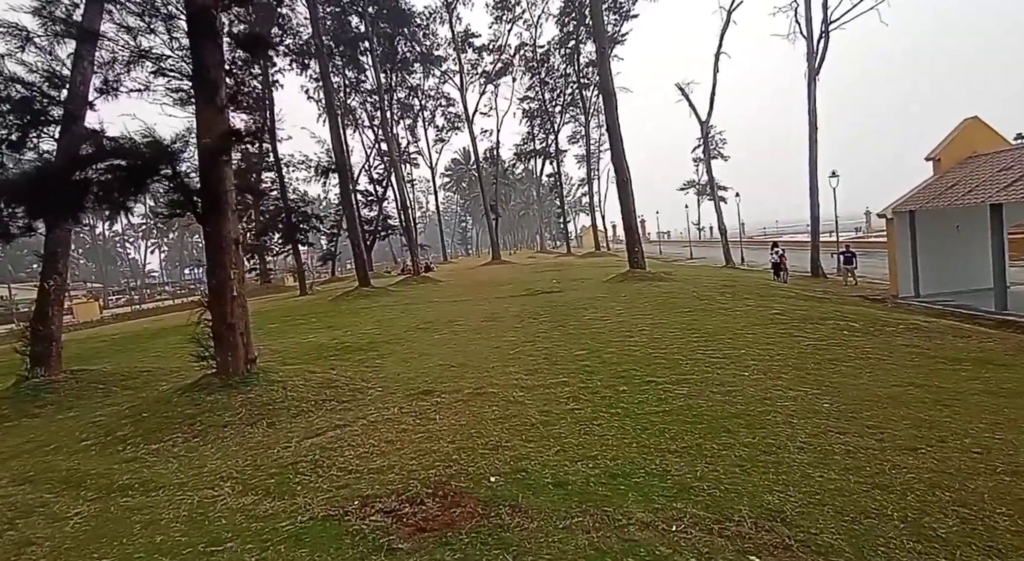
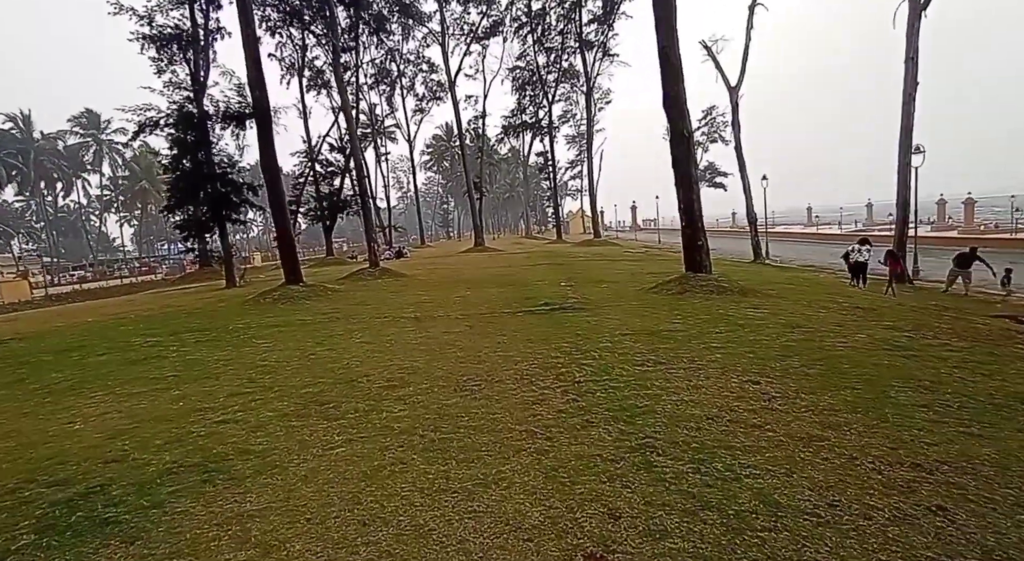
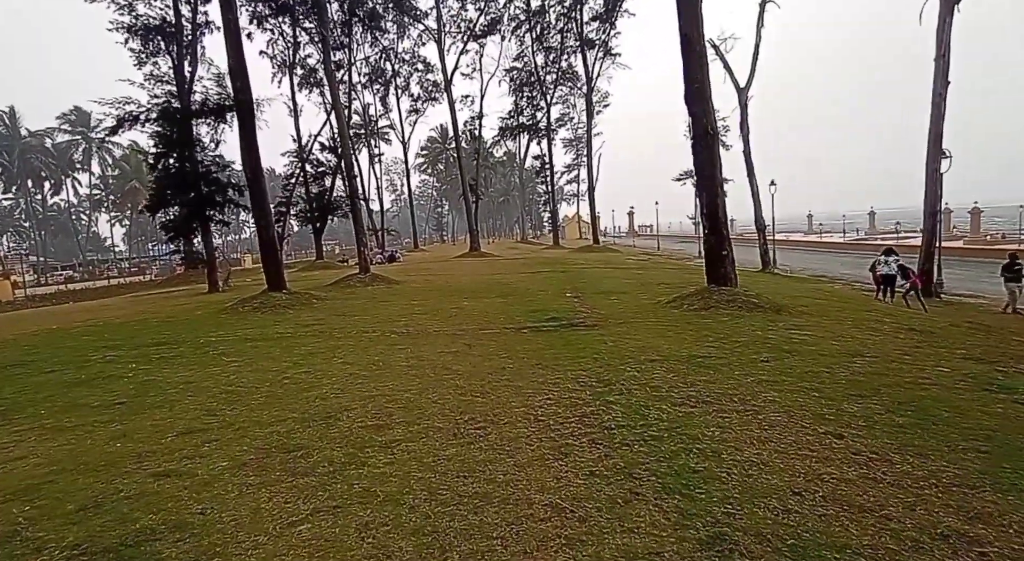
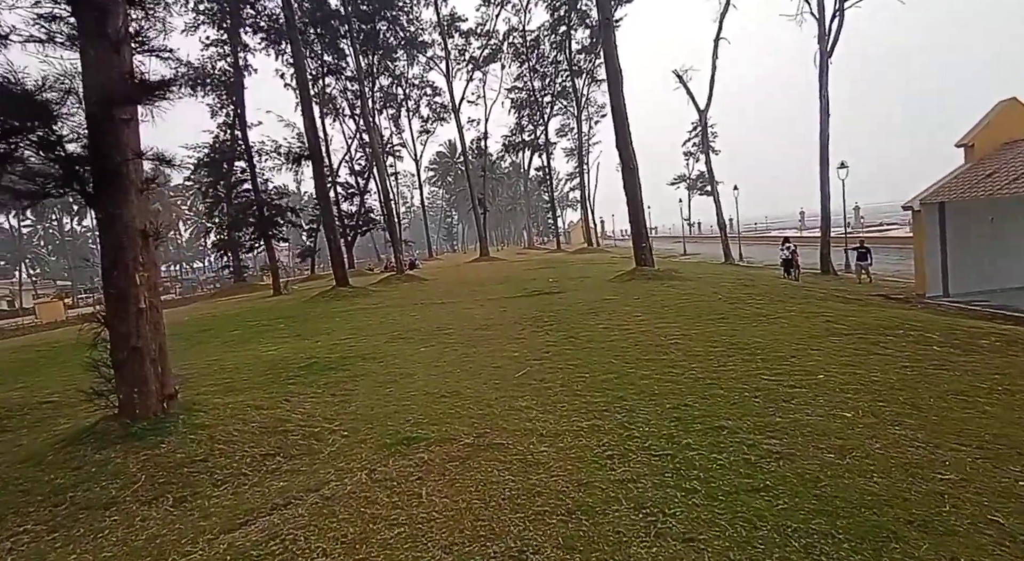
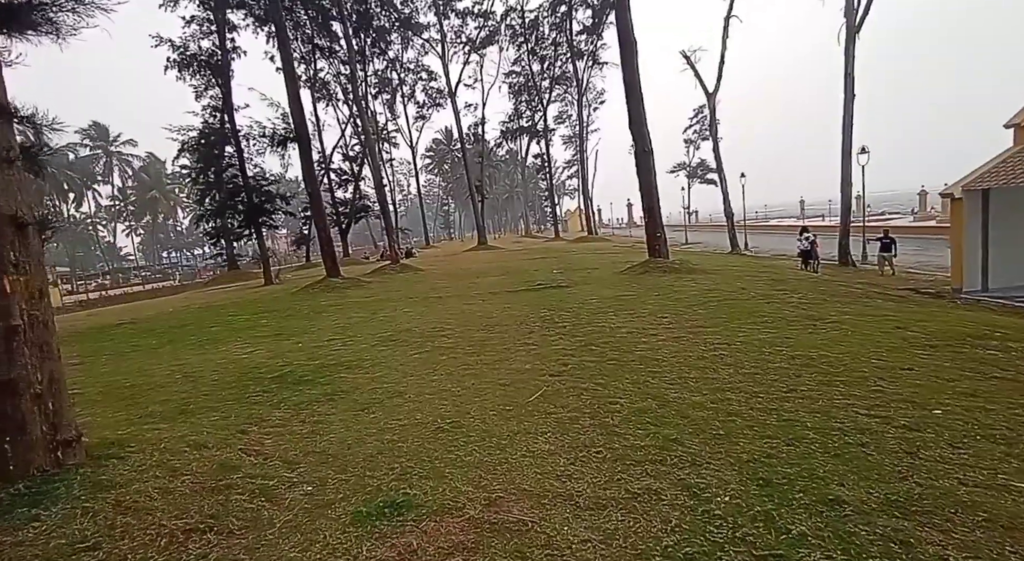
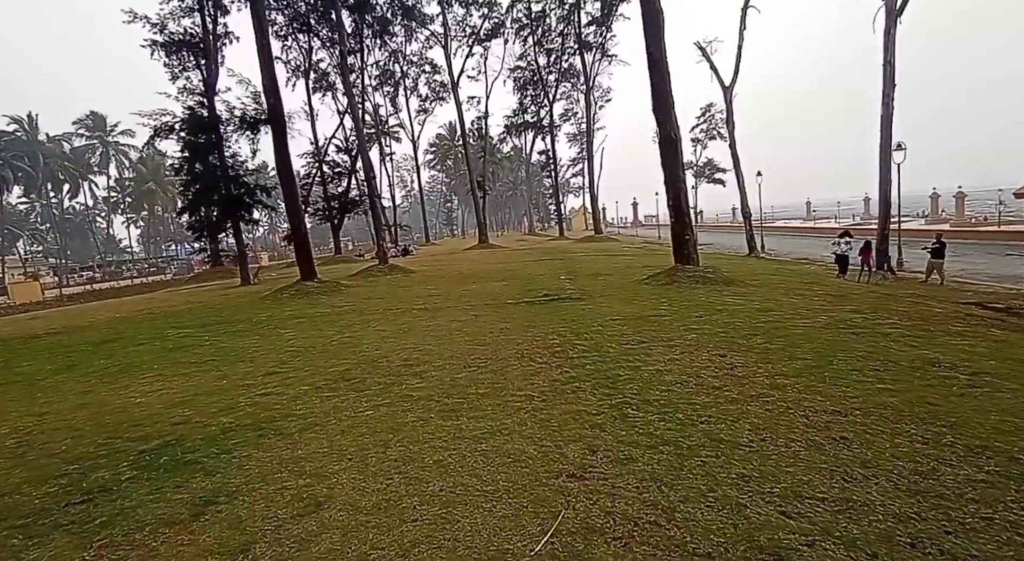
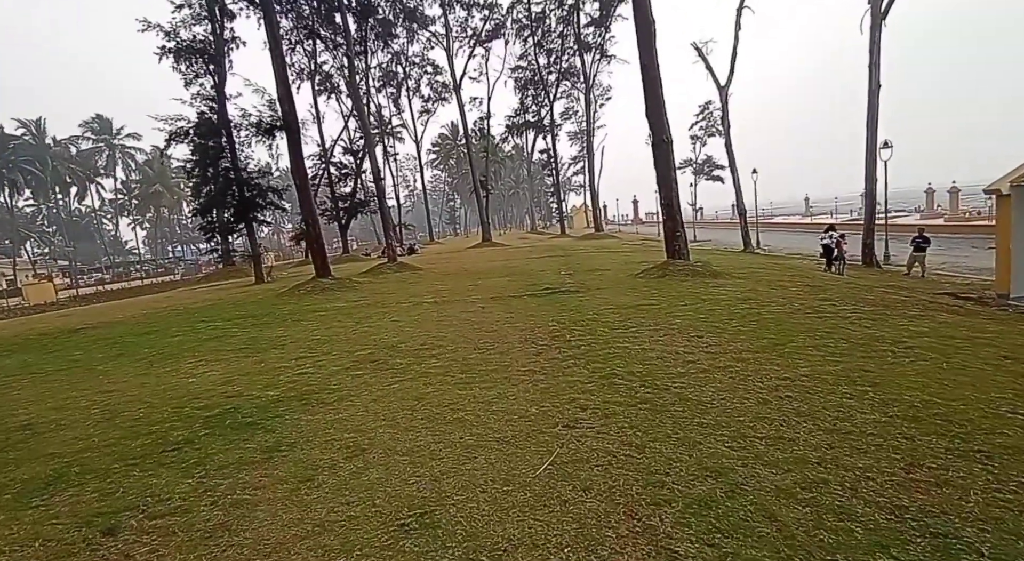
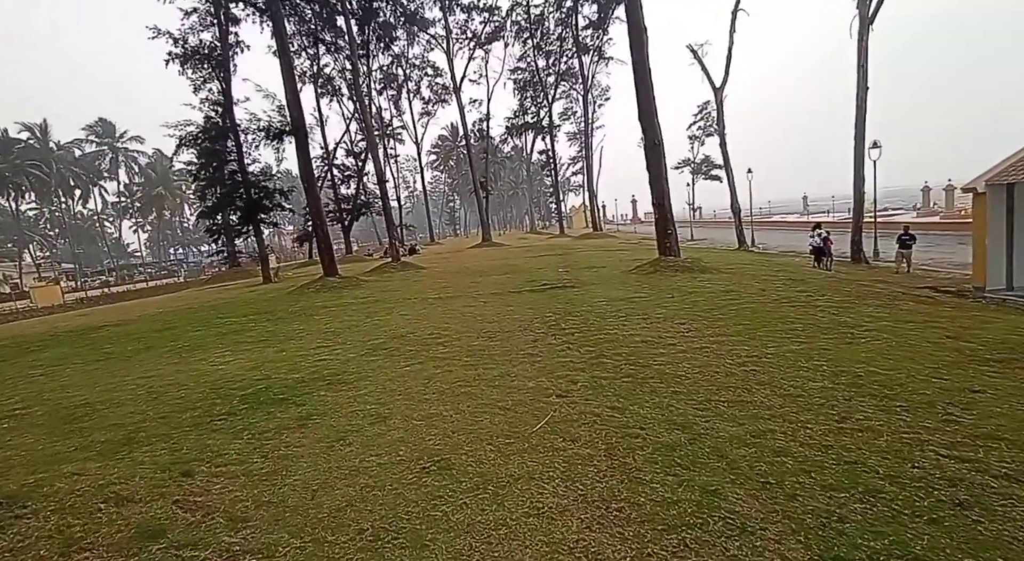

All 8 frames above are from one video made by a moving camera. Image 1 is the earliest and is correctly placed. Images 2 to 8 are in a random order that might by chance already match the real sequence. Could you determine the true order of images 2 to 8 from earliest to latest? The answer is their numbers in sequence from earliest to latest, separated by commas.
4, 5, 8, 7, 6, 2, 3
